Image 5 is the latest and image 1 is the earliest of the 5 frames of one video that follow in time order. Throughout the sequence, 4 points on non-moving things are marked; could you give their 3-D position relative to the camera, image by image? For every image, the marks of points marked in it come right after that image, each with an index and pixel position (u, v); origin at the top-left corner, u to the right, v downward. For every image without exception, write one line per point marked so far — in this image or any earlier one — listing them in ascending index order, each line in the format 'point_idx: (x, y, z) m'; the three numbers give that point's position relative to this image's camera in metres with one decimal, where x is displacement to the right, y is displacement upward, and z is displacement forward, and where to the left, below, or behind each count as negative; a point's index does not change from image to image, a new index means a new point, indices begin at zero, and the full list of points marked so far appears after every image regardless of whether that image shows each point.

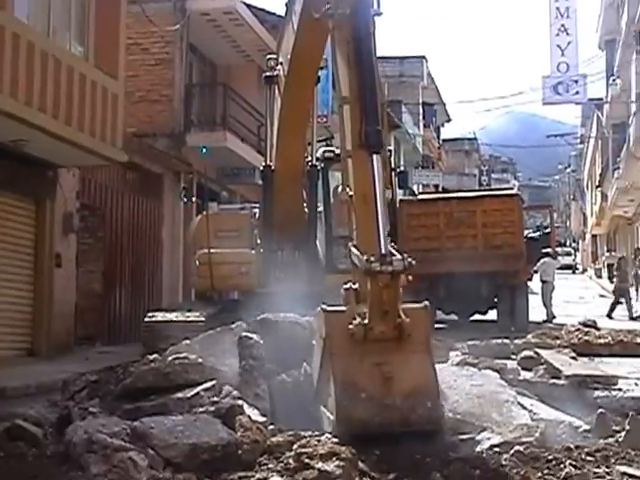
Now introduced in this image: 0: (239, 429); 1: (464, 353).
0: (-0.7, -1.7, +7.9) m
1: (+1.8, -1.4, +10.9) m
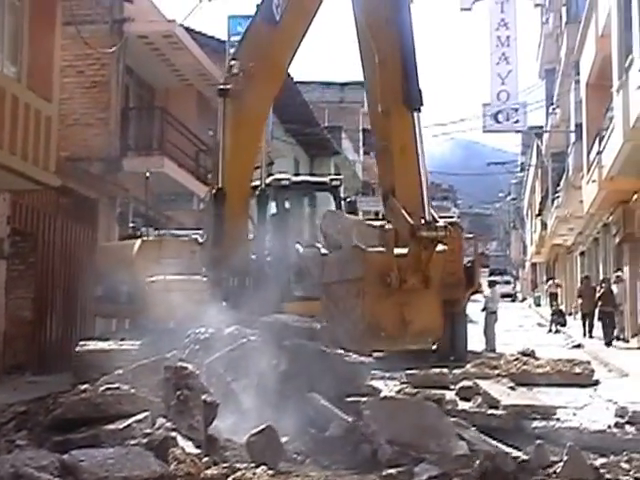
0: (-1.3, -2.0, +7.7) m
1: (+1.0, -1.7, +10.7) m
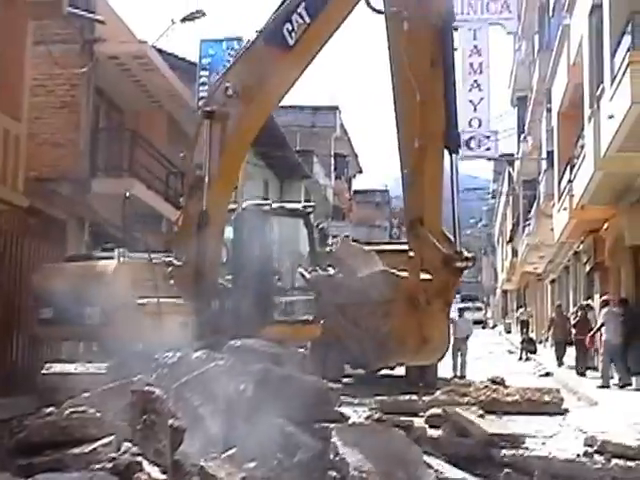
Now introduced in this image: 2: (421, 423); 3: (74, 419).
0: (-1.6, -2.2, +7.6) m
1: (+0.7, -2.0, +10.7) m
2: (+1.2, -2.1, +10.2) m
3: (-2.5, -1.8, +9.0) m
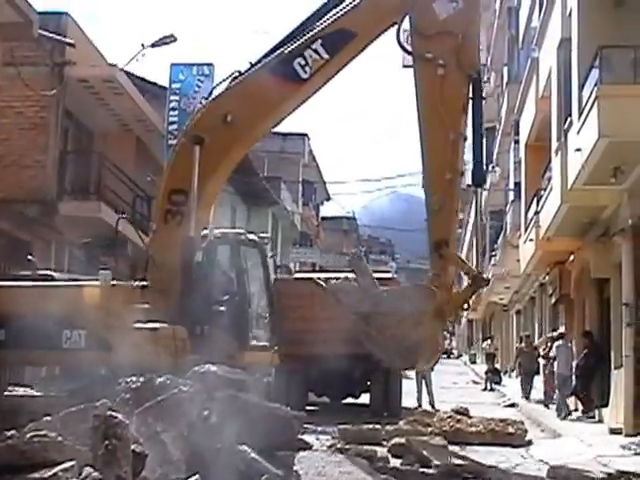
0: (-2.0, -2.4, +7.6) m
1: (+0.3, -2.3, +10.7) m
2: (+0.8, -2.4, +10.2) m
3: (-2.9, -2.1, +8.9) m
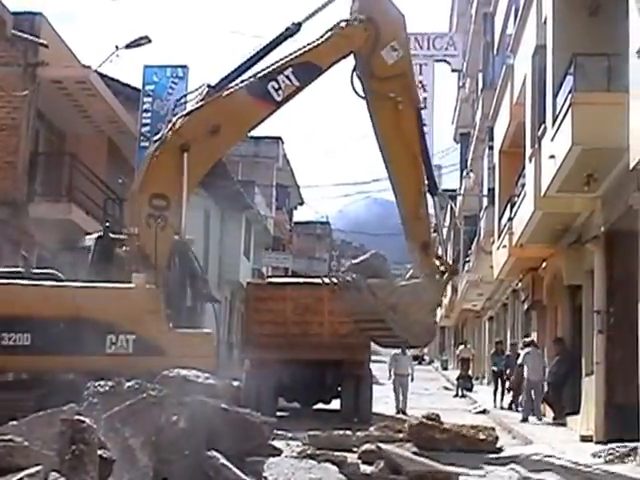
0: (-2.3, -2.4, +7.5) m
1: (-0.1, -2.4, +10.6) m
2: (+0.5, -2.5, +10.2) m
3: (-3.2, -2.1, +8.8) m
